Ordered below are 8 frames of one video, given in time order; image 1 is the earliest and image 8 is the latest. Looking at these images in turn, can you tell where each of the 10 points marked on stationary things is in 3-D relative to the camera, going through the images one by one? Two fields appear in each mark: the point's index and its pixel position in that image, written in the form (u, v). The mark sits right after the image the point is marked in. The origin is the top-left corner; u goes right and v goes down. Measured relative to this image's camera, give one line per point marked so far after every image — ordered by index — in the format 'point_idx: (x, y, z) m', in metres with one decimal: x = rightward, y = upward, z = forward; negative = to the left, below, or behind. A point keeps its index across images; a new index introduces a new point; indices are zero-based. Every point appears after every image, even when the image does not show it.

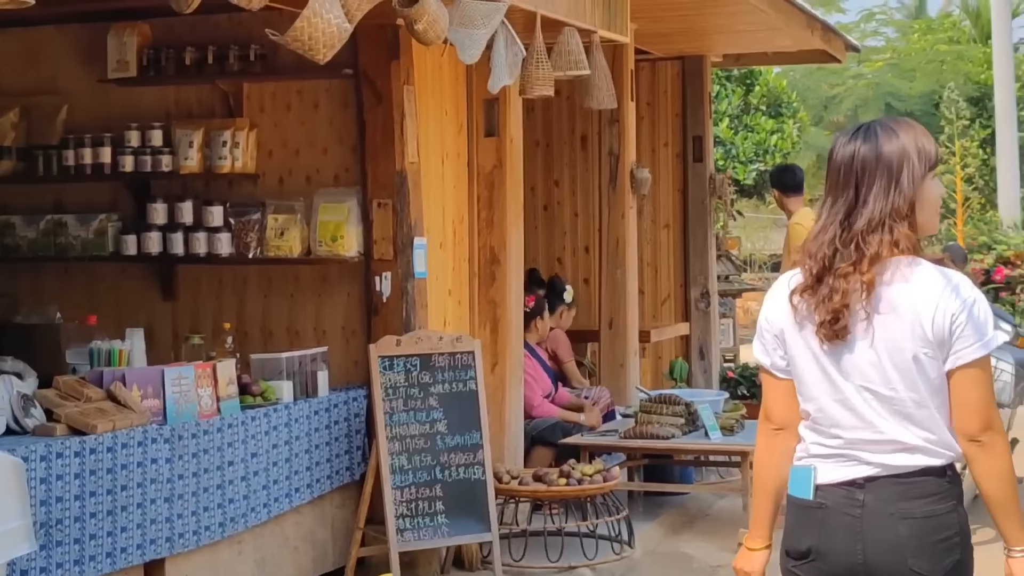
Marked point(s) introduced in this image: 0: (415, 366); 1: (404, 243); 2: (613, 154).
0: (-0.3, -0.2, +4.7) m
1: (-0.3, +0.1, +4.9) m
2: (+0.4, +0.6, +7.2) m
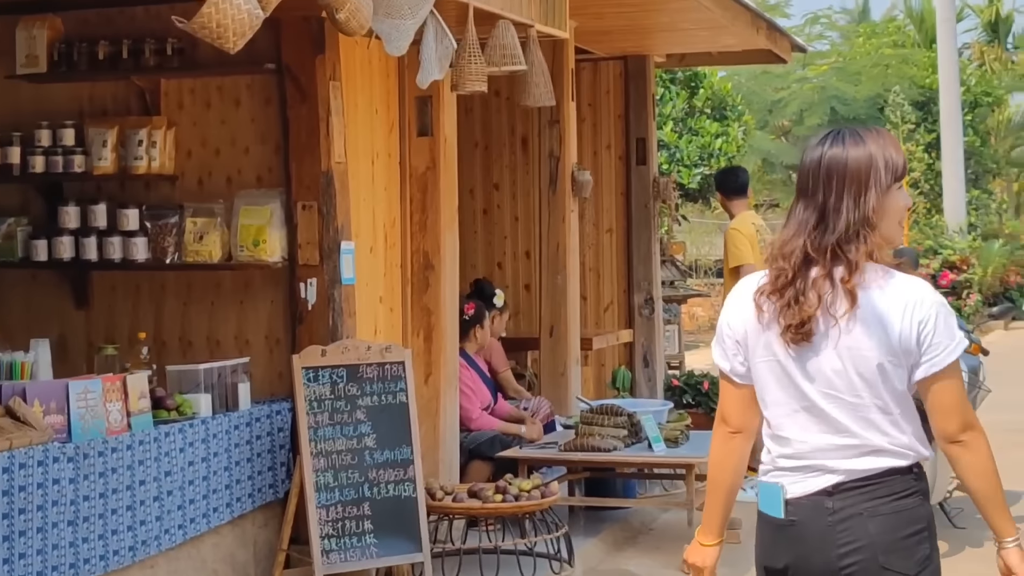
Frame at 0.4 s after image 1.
0: (-0.5, -0.2, +4.5) m
1: (-0.5, +0.1, +4.7) m
2: (+0.2, +0.6, +7.0) m
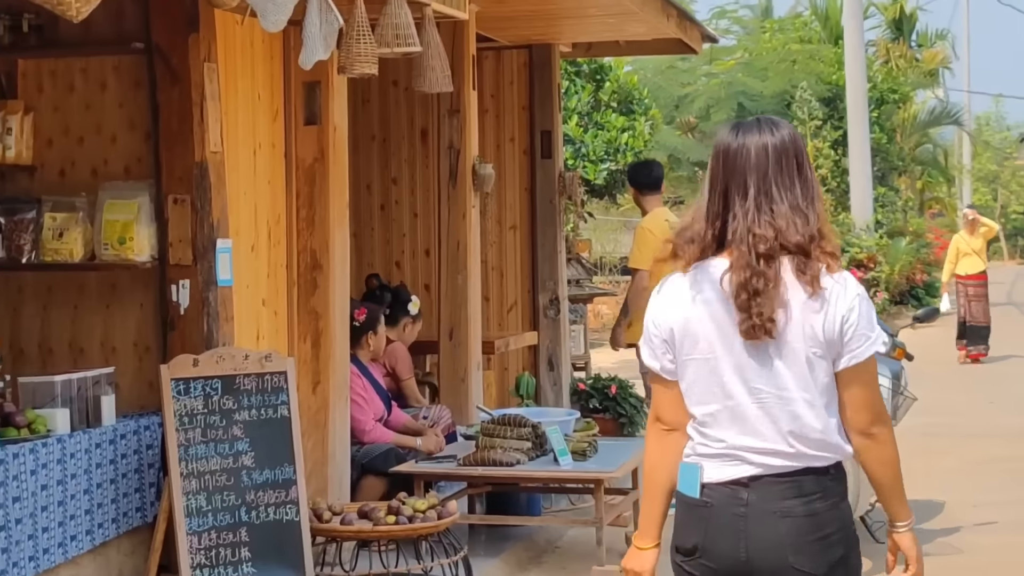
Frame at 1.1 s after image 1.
0: (-0.7, -0.2, +4.1) m
1: (-0.8, +0.1, +4.2) m
2: (-0.2, +0.6, +6.6) m
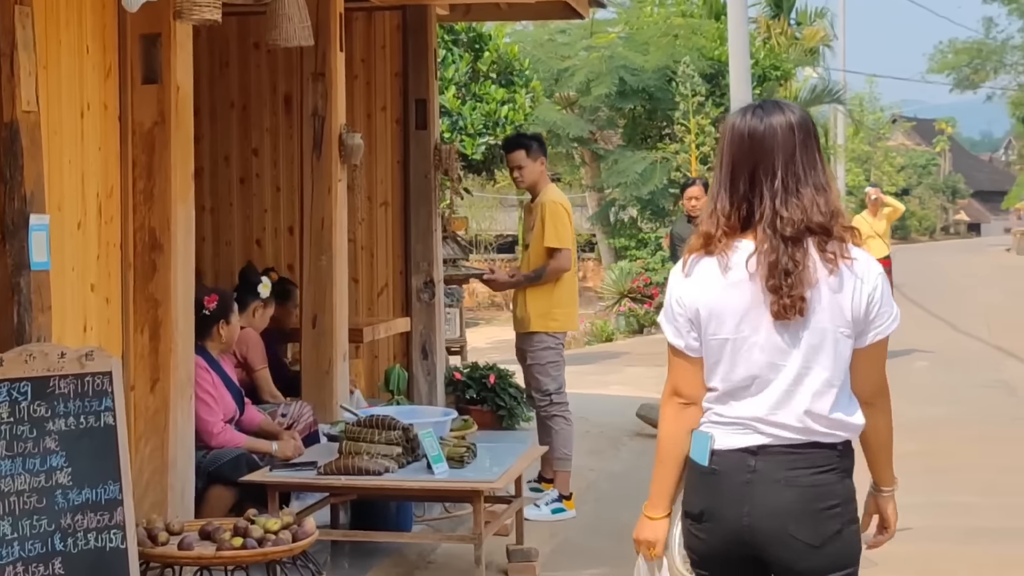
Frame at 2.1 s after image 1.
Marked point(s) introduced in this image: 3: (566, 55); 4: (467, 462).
0: (-1.0, -0.2, +3.4) m
1: (-1.1, +0.1, +3.6) m
2: (-0.7, +0.6, +5.9) m
3: (+0.6, +2.7, +19.1) m
4: (-0.1, -0.5, +4.5) m
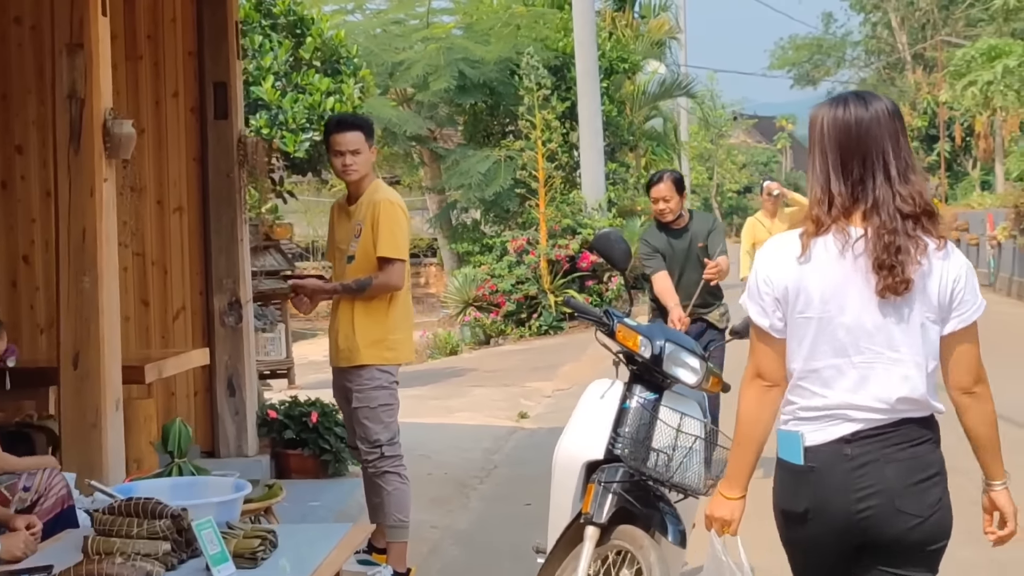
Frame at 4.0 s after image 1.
0: (-1.3, -0.3, +2.1) m
1: (-1.4, +0.1, +2.3) m
2: (-1.2, +0.5, +4.6) m
3: (-1.2, +2.6, +17.9) m
4: (-0.5, -0.5, +3.3) m
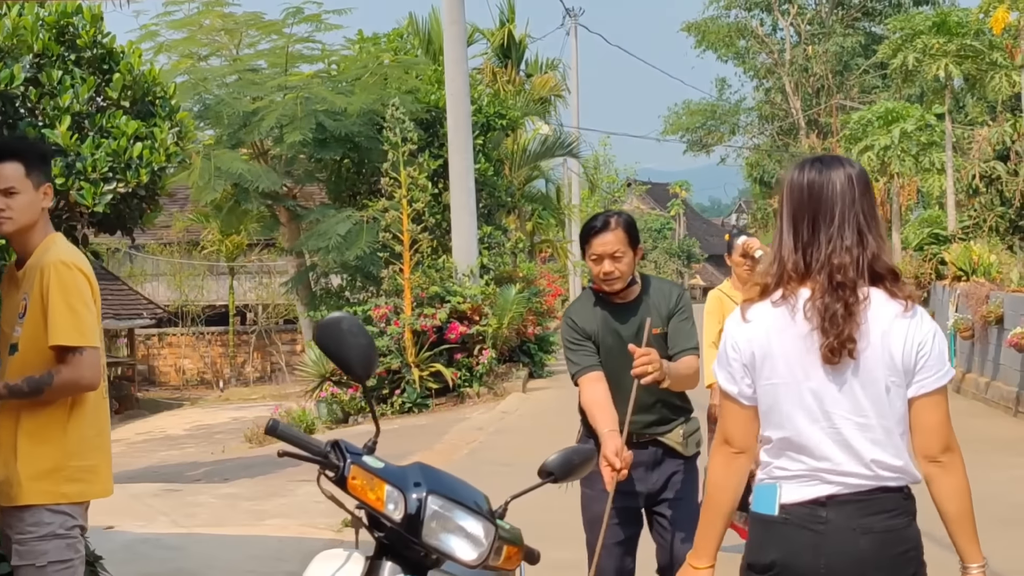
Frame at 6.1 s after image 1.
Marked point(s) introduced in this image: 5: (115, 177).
0: (-1.6, -0.4, +0.6) m
1: (-1.7, 0.0, +0.8) m
2: (-1.7, +0.3, +3.2) m
3: (-2.5, +1.9, +16.5) m
4: (-0.9, -0.7, +1.9) m
5: (-2.1, +0.6, +8.7) m
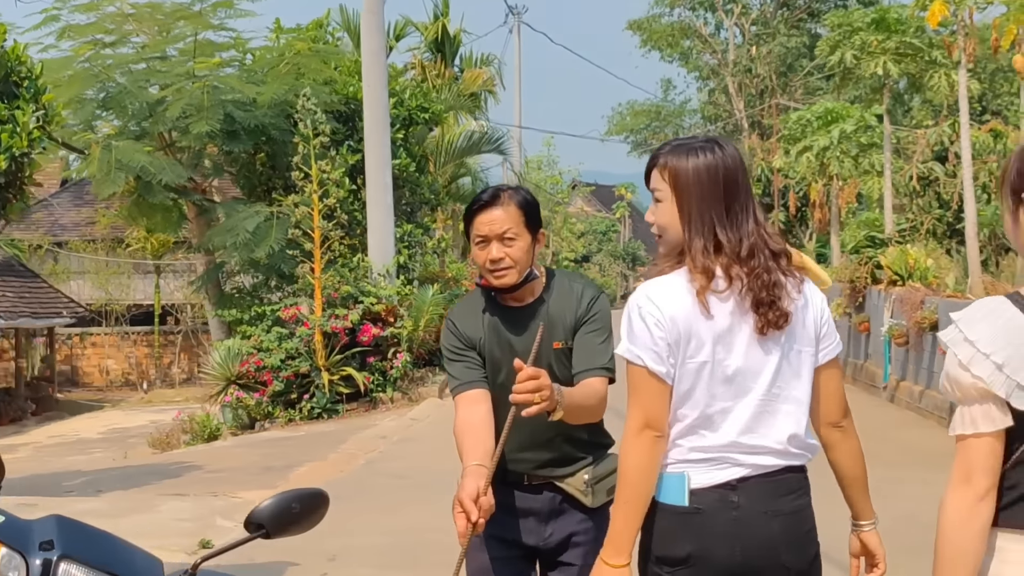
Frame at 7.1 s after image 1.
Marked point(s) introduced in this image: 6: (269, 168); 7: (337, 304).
0: (-1.9, -0.4, 0.0) m
1: (-2.0, 0.0, +0.1) m
2: (-2.1, +0.4, +2.5) m
3: (-3.2, +1.9, +15.8) m
4: (-1.3, -0.7, +1.2) m
5: (-2.6, +0.6, +8.0) m
6: (-2.2, +1.1, +15.2) m
7: (-1.4, -0.1, +13.7) m
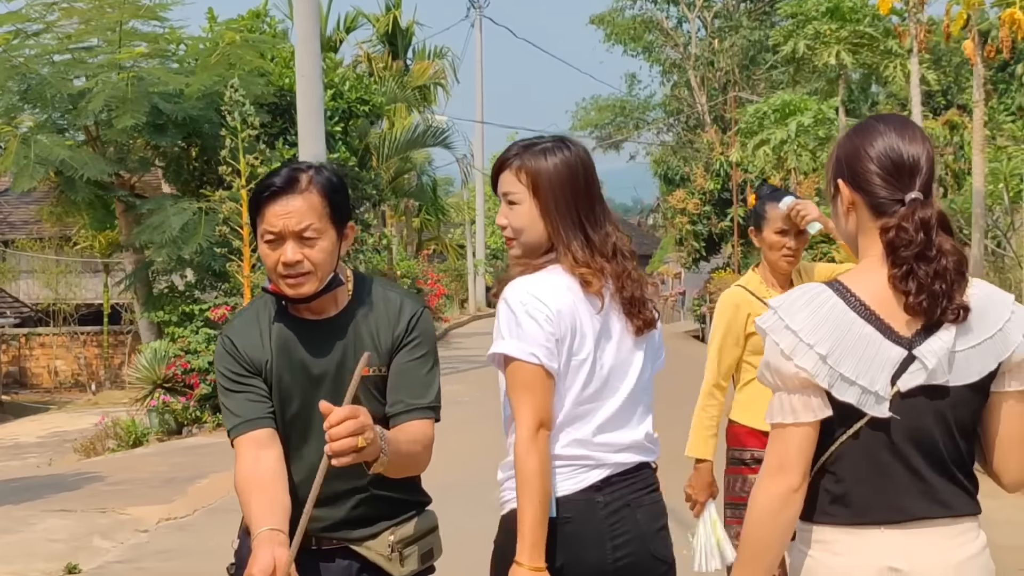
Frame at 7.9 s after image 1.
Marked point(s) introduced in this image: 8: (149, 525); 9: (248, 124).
0: (-2.2, -0.4, -0.6) m
1: (-2.3, 0.0, -0.4) m
2: (-2.4, +0.4, +2.0) m
3: (-3.8, +1.9, +15.3) m
4: (-1.6, -0.7, +0.7) m
5: (-3.0, +0.6, +7.5) m
6: (-2.7, +1.1, +14.6) m
7: (-1.9, -0.1, +13.1) m
8: (-1.5, -1.0, +7.0) m
9: (-2.1, +1.3, +13.4) m
